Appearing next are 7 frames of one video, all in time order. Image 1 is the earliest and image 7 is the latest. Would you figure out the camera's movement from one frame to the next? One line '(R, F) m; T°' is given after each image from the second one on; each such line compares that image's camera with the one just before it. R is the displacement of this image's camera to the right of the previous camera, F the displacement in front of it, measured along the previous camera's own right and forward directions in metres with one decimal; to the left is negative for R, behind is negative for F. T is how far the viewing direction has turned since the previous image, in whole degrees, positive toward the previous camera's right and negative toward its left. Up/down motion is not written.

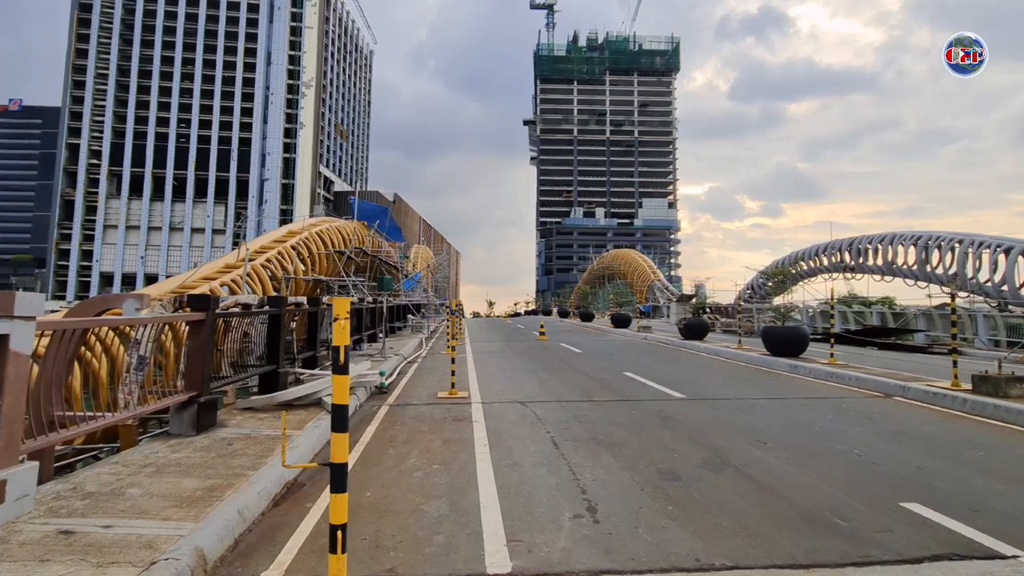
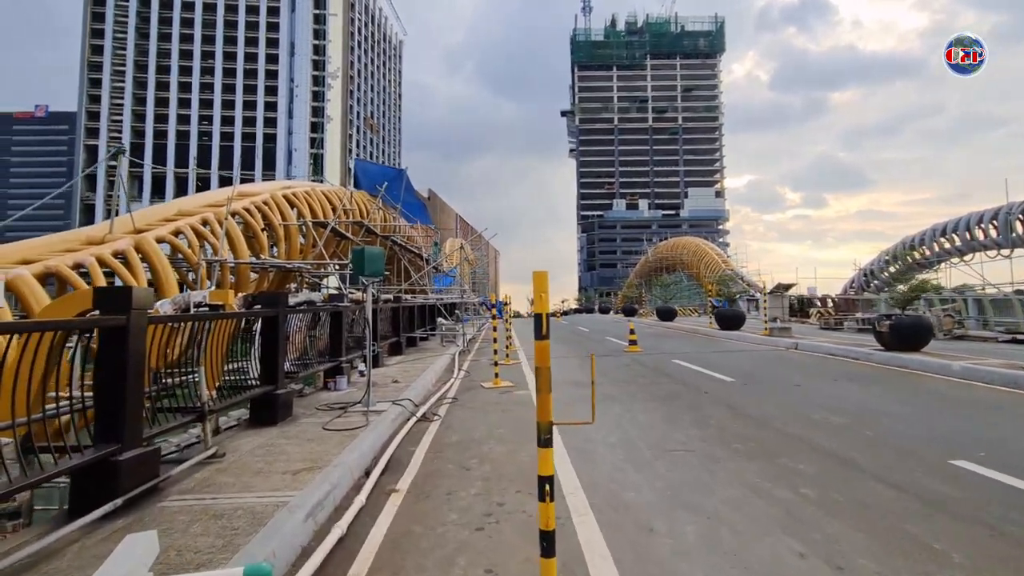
(-1.3, +8.8) m; -4°
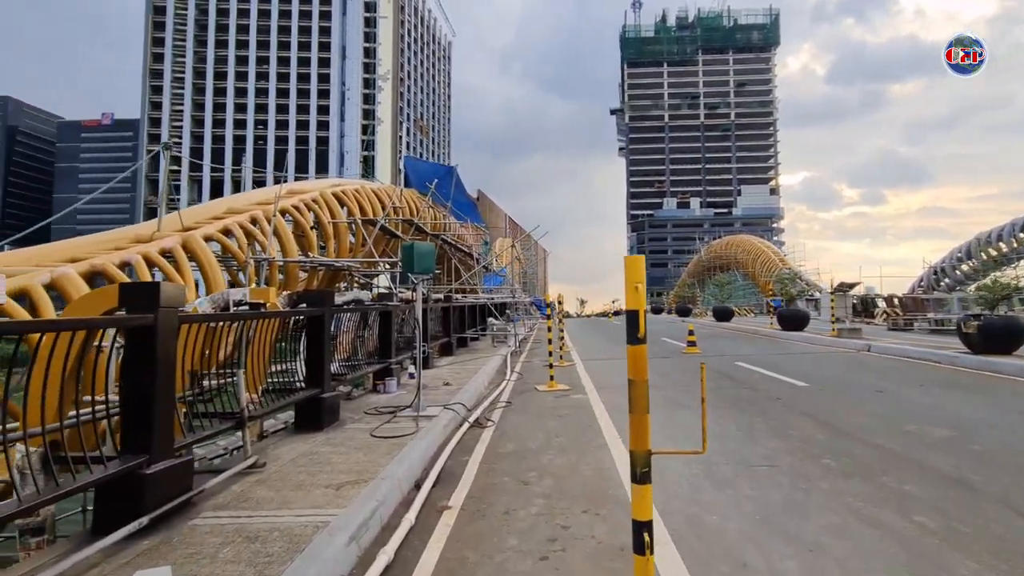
(-0.1, +0.6) m; -6°
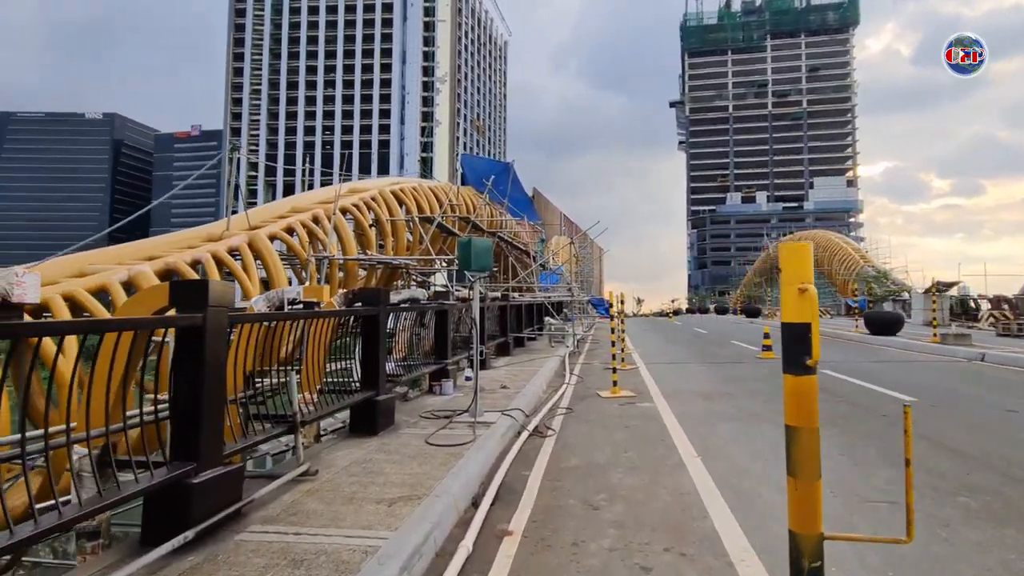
(-0.1, +0.5) m; -6°
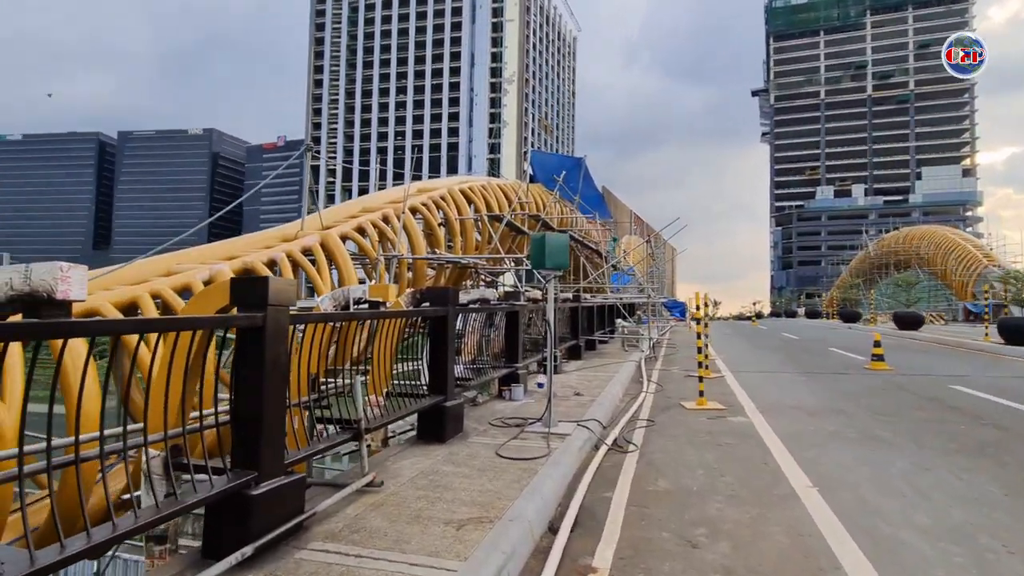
(-0.1, +0.5) m; -8°
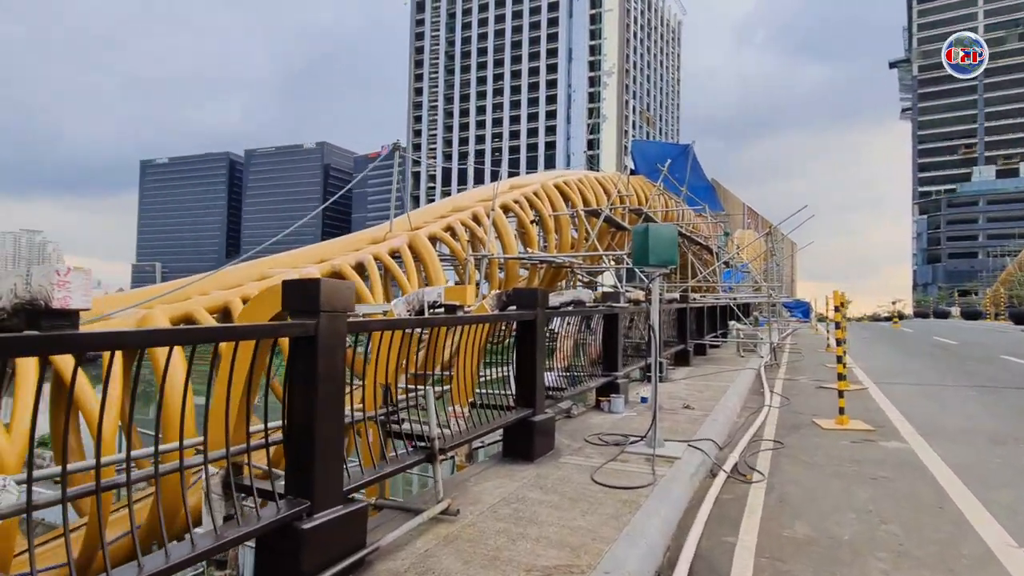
(+0.1, +0.7) m; -12°
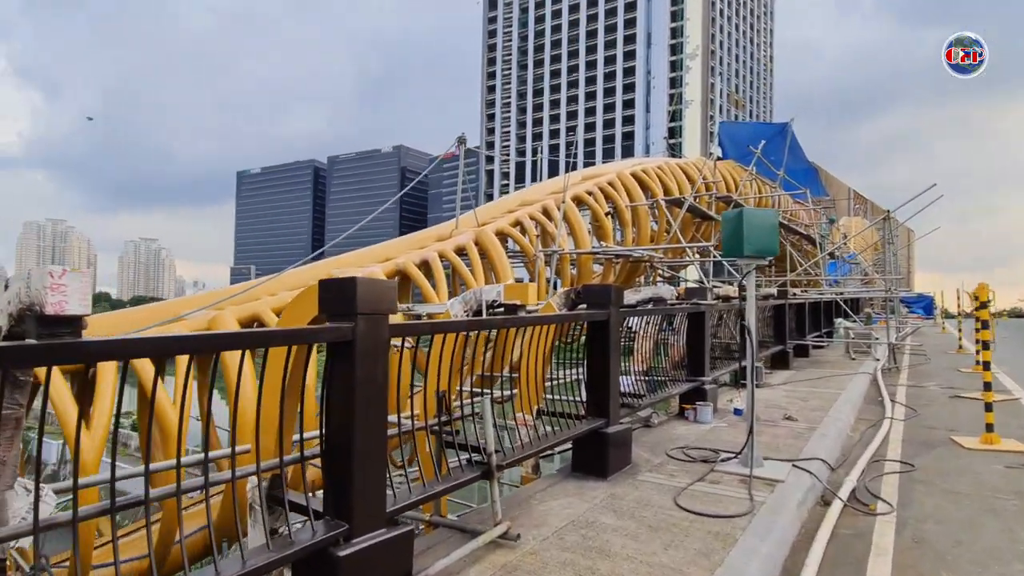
(+0.1, +0.5) m; -9°
